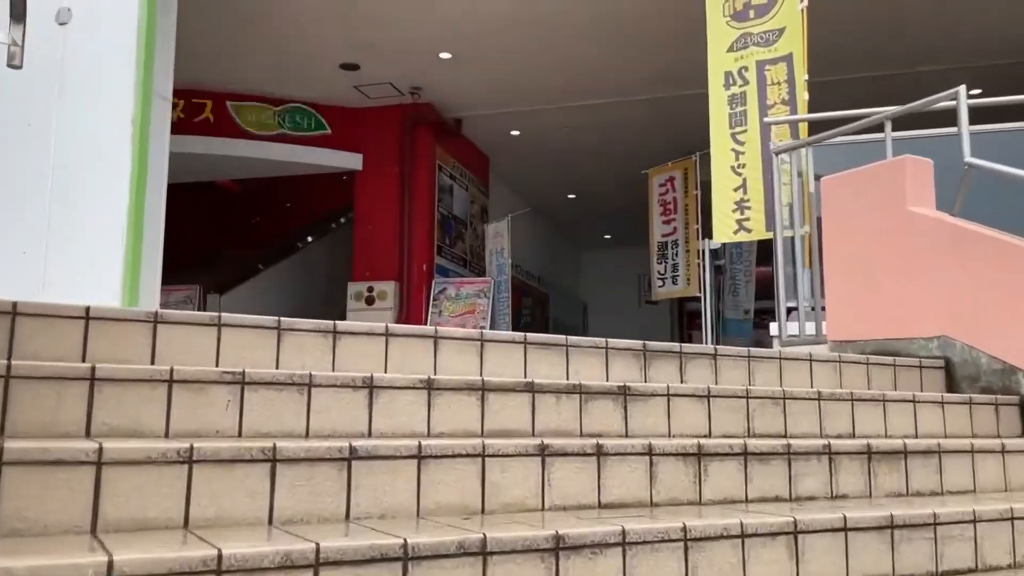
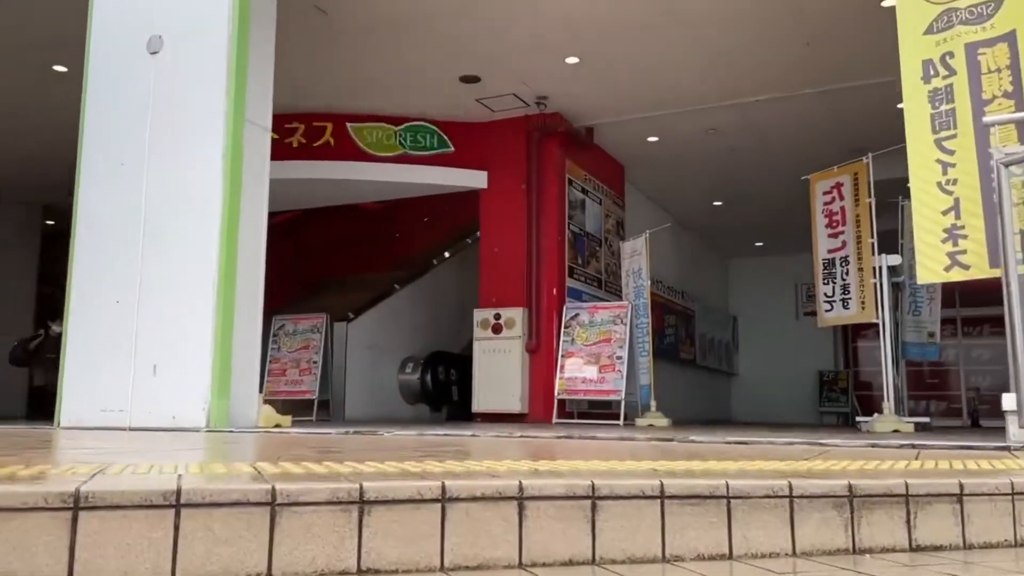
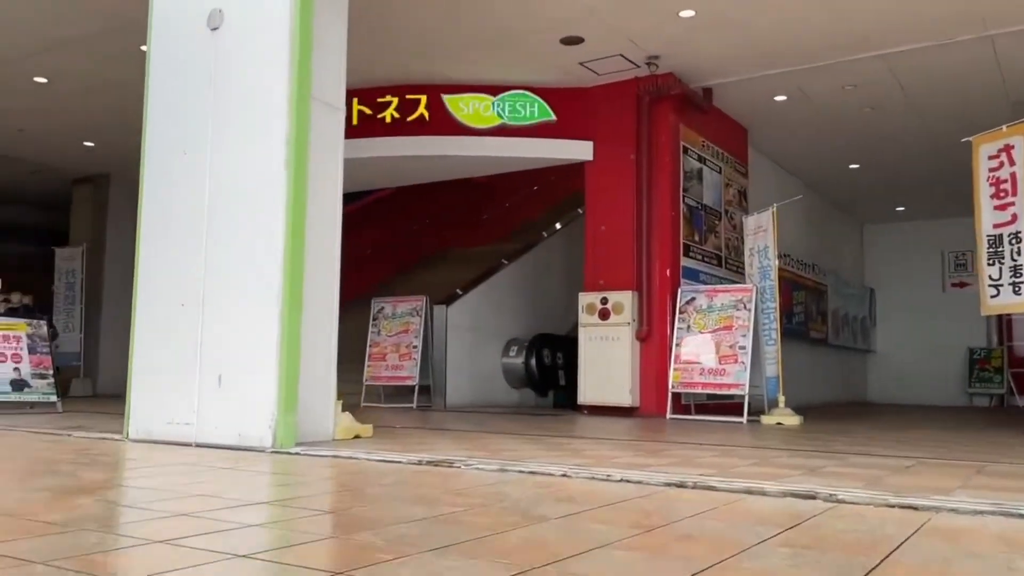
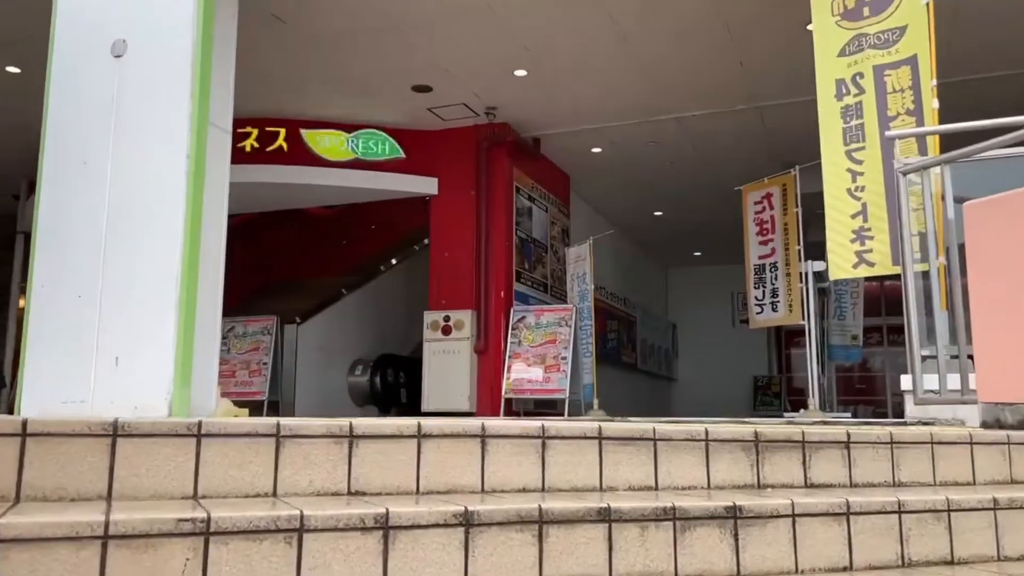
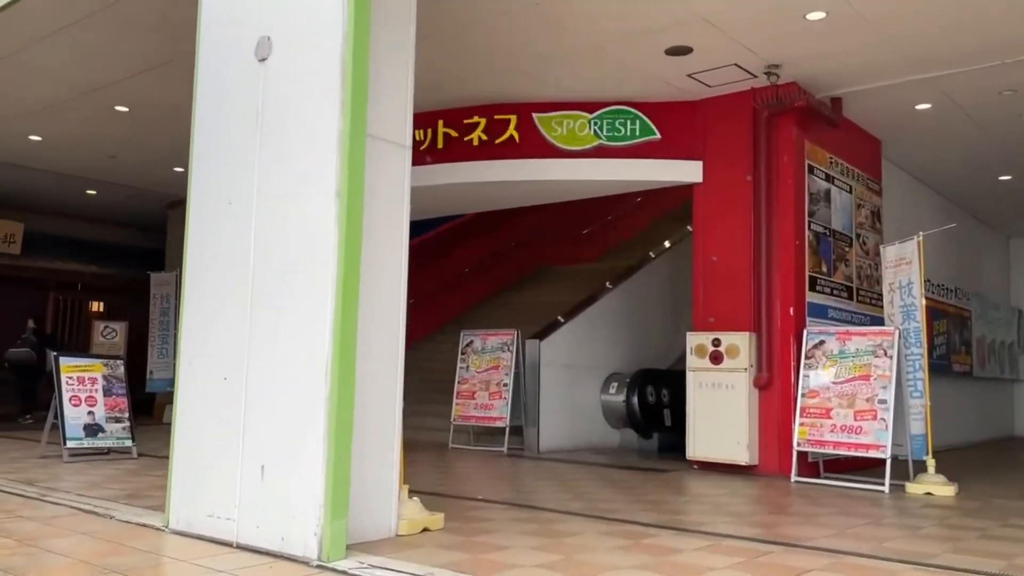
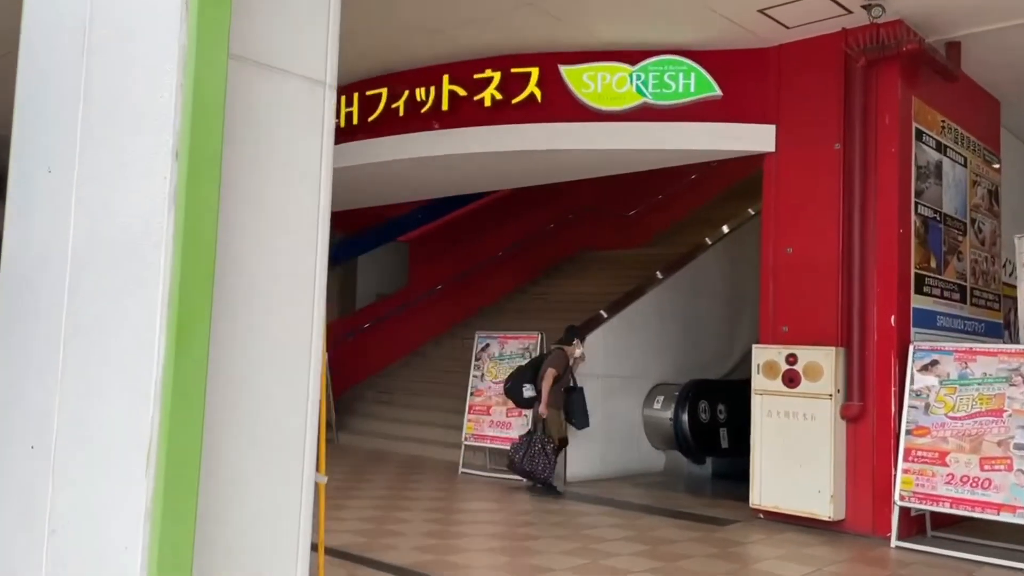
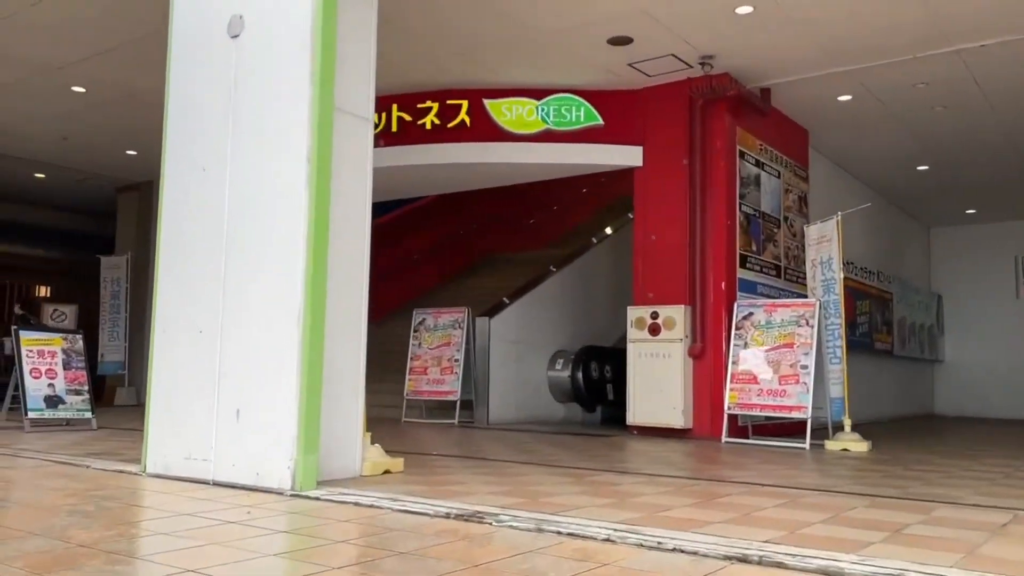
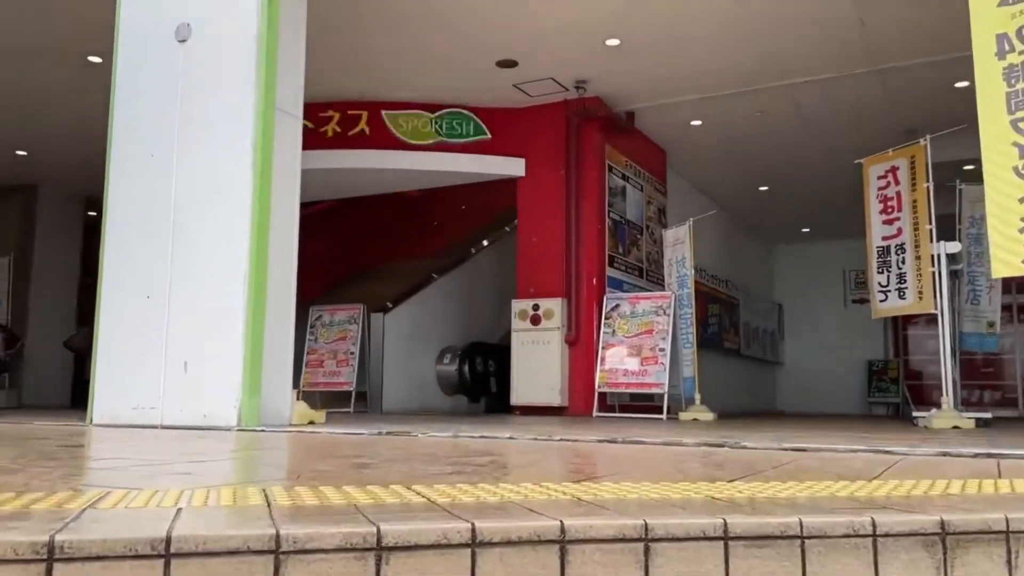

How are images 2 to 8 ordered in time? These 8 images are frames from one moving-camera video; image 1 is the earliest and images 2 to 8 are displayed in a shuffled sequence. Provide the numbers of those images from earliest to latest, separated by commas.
4, 2, 8, 3, 7, 5, 6
